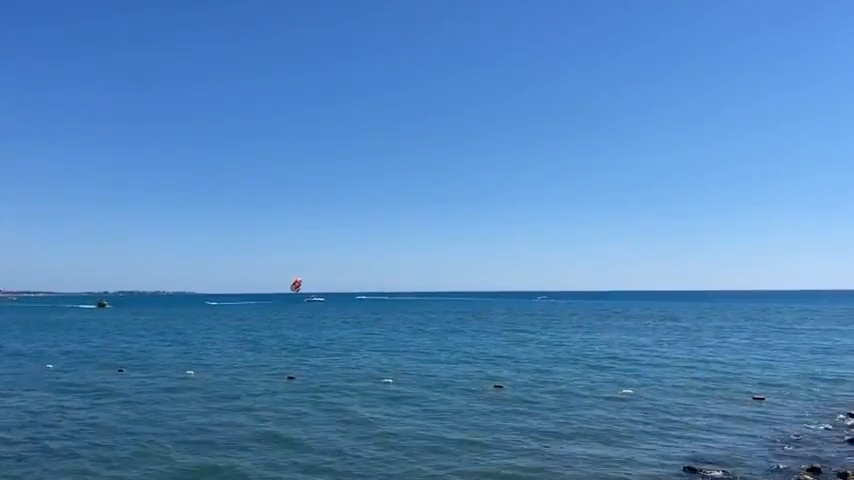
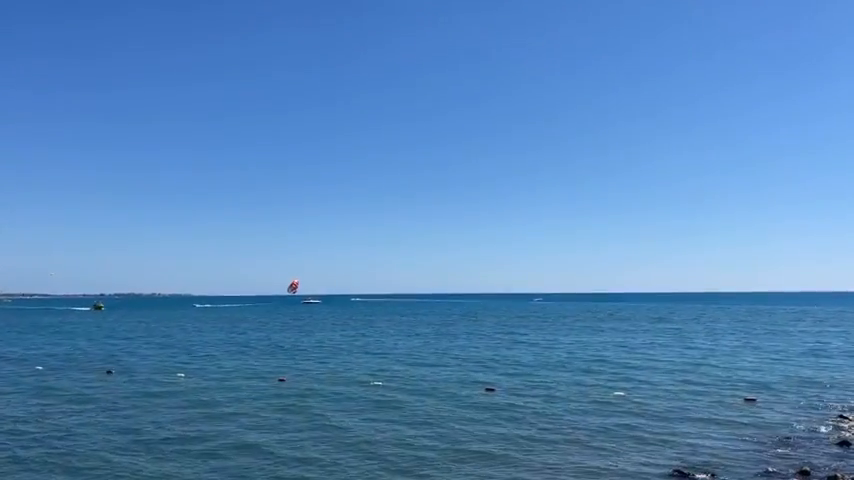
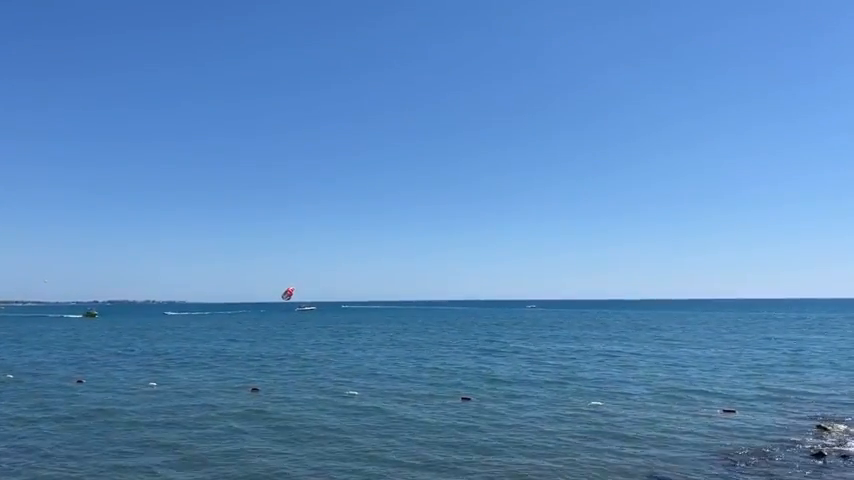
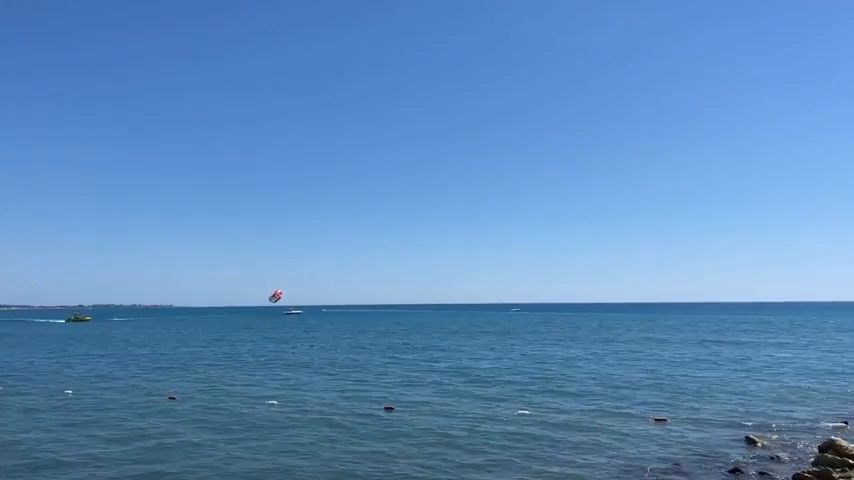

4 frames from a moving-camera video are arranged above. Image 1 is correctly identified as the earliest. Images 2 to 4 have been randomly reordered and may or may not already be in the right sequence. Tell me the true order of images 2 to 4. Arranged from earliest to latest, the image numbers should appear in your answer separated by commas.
2, 3, 4
